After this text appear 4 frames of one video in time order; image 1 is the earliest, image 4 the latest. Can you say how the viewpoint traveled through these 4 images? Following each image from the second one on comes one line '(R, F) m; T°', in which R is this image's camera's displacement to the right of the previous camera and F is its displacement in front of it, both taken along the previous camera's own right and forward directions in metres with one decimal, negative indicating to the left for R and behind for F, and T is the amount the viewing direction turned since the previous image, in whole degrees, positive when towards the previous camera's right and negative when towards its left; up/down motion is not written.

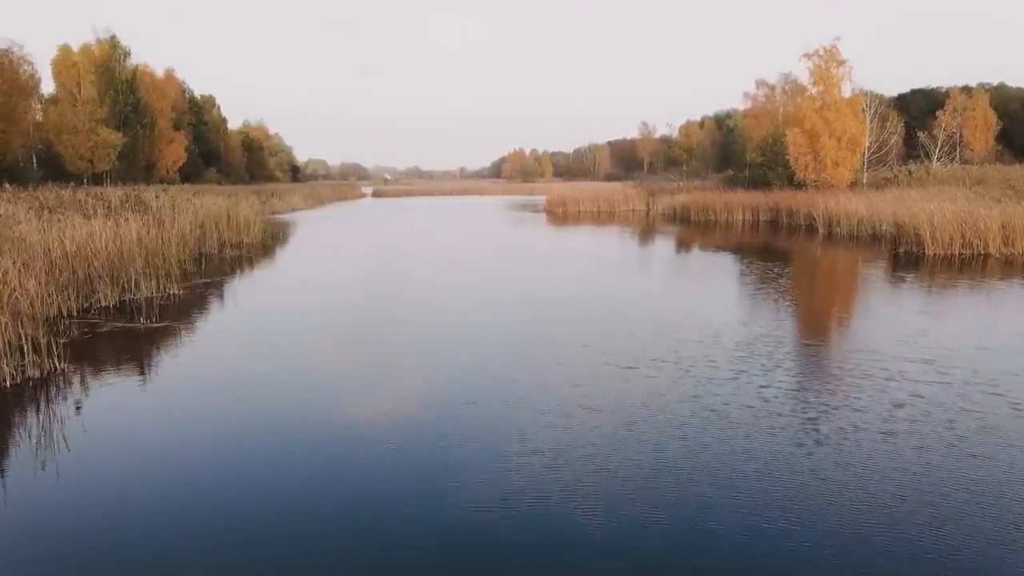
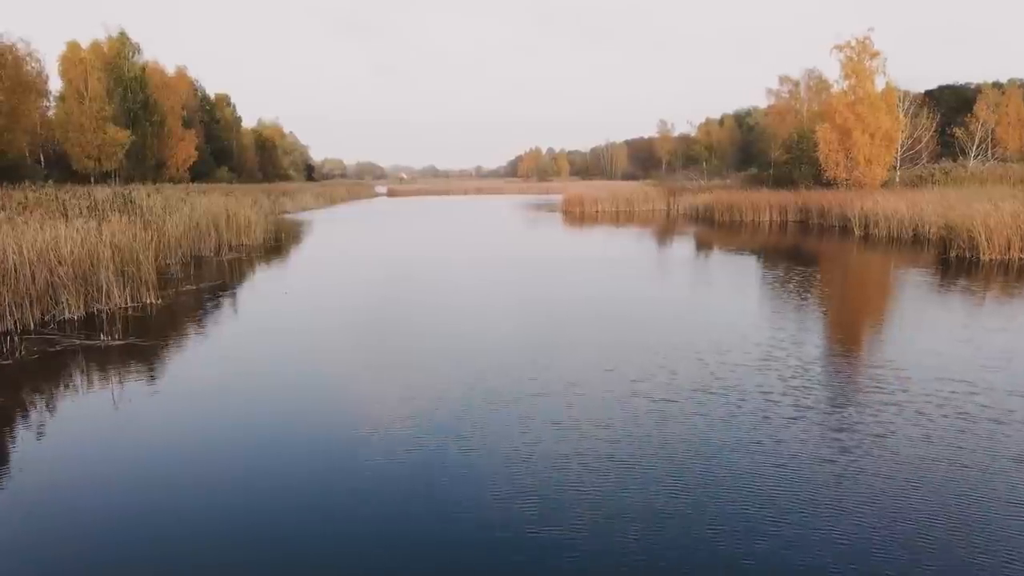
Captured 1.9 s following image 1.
(0.0, +0.5) m; -1°
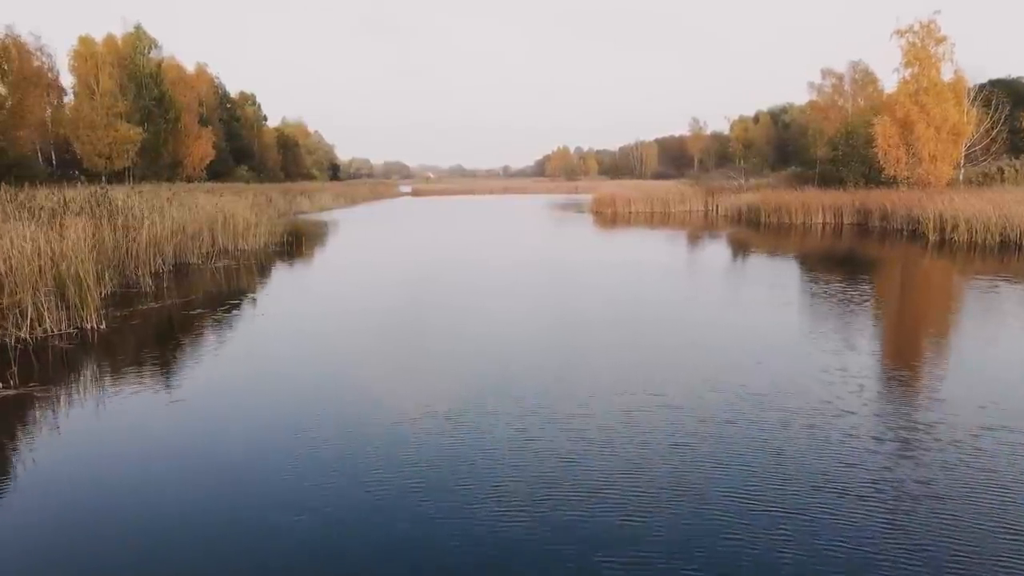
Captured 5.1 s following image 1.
(0.0, +0.8) m; -2°
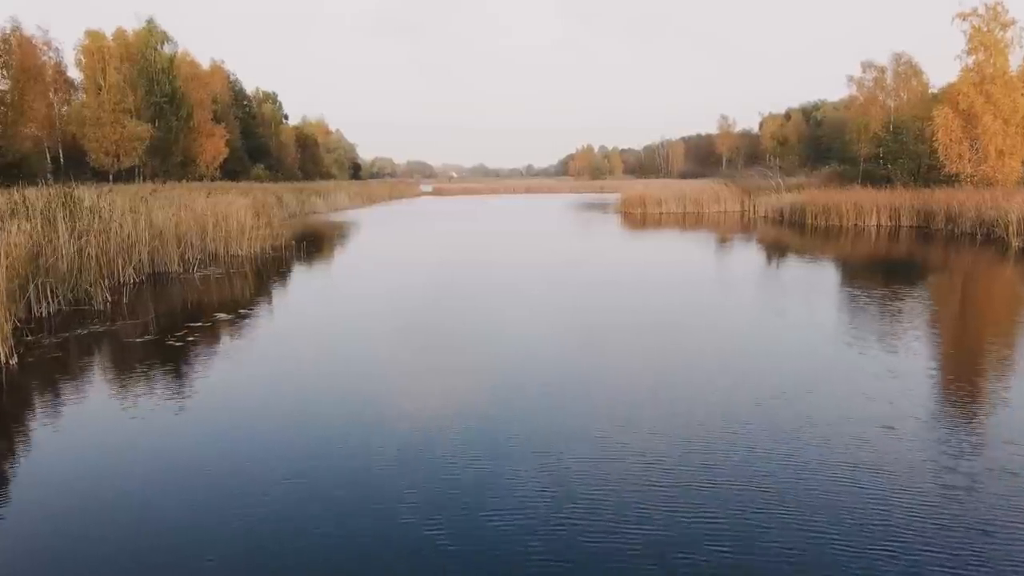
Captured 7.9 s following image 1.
(0.0, +0.8) m; -2°
